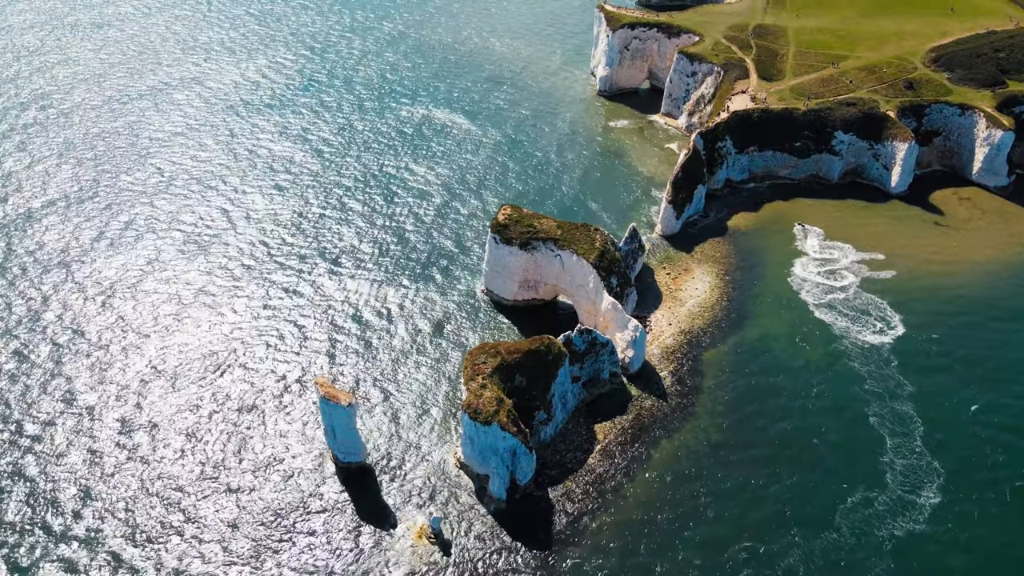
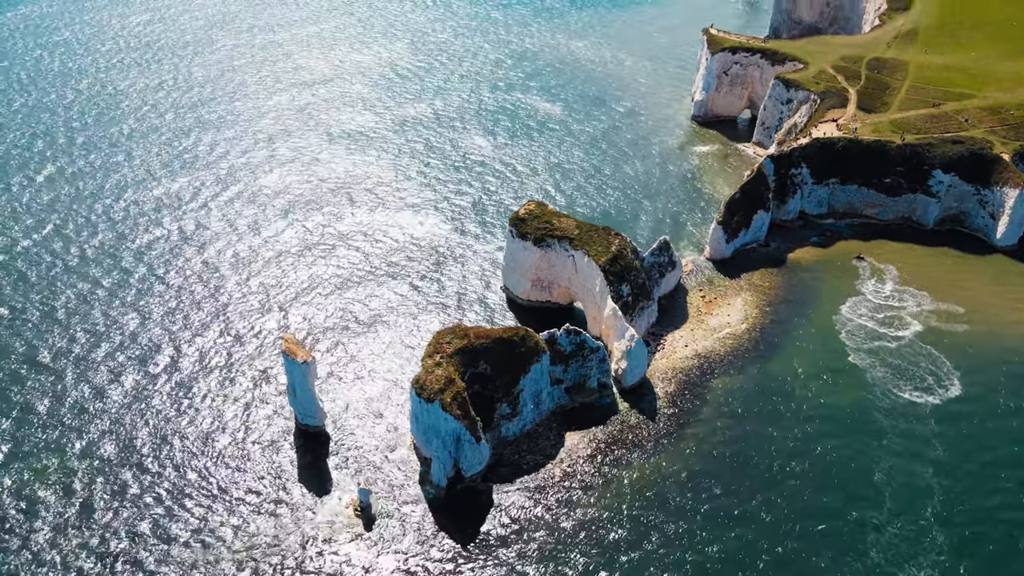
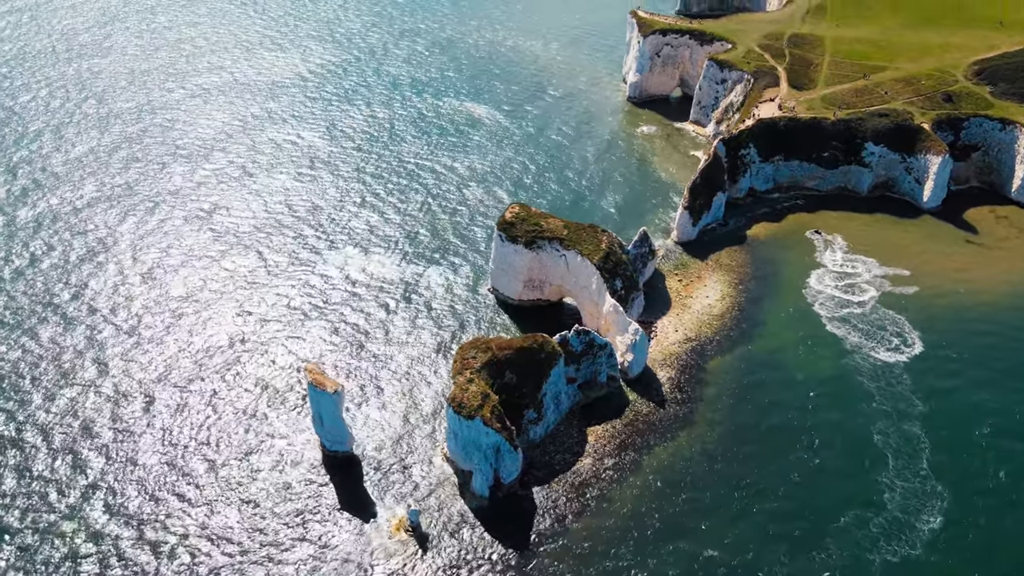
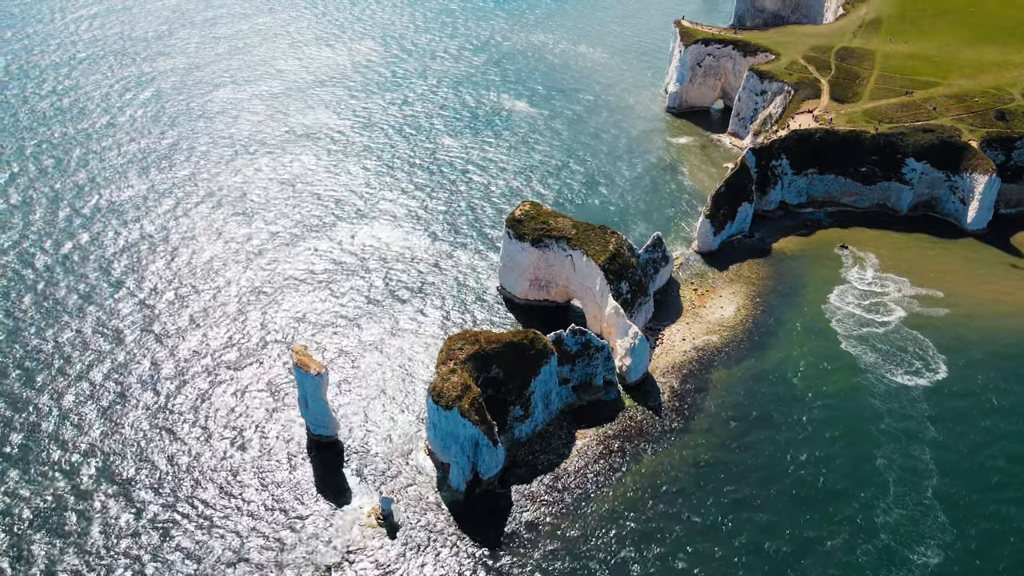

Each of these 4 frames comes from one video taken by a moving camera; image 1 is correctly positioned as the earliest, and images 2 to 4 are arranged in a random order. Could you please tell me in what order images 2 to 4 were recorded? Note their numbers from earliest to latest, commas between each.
3, 4, 2
